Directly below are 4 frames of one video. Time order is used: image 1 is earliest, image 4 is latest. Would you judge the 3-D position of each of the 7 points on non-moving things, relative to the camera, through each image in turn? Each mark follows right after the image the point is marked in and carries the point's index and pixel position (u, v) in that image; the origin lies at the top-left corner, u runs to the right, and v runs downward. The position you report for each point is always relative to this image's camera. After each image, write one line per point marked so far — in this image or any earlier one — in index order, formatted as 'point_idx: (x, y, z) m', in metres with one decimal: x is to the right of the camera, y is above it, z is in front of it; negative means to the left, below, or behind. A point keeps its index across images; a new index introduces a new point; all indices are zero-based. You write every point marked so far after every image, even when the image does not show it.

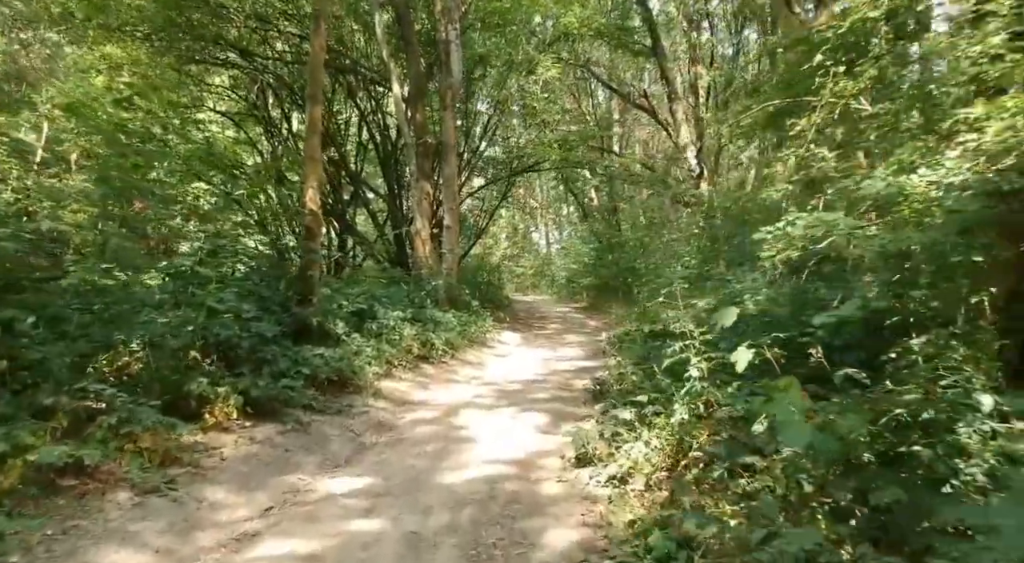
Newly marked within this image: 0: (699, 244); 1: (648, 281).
0: (+4.6, +0.9, +15.5) m
1: (+3.9, 0.0, +18.1) m
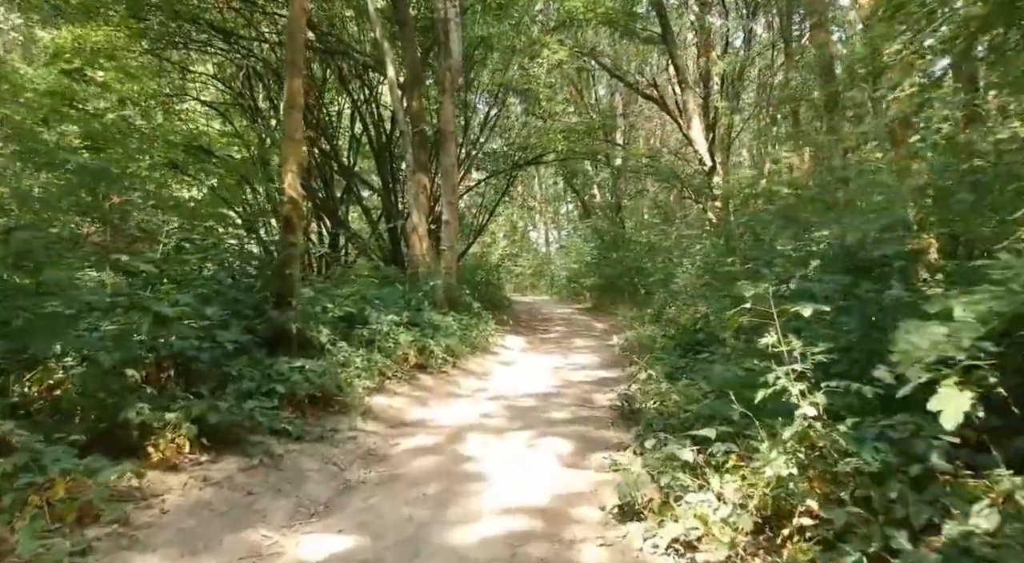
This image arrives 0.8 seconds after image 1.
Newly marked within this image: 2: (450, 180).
0: (+4.6, +0.9, +14.5) m
1: (+4.0, 0.0, +17.0) m
2: (-1.3, +2.1, +12.9) m
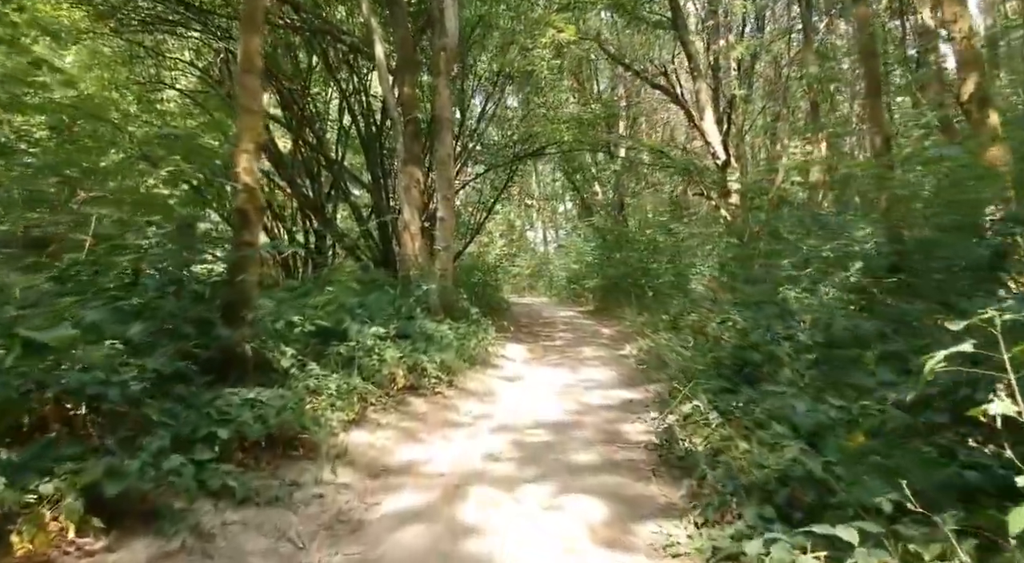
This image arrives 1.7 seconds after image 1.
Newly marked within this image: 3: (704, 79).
0: (+4.7, +0.9, +13.3) m
1: (+4.0, -0.1, +15.8) m
2: (-1.2, +2.0, +11.7) m
3: (+5.1, +5.4, +16.8) m
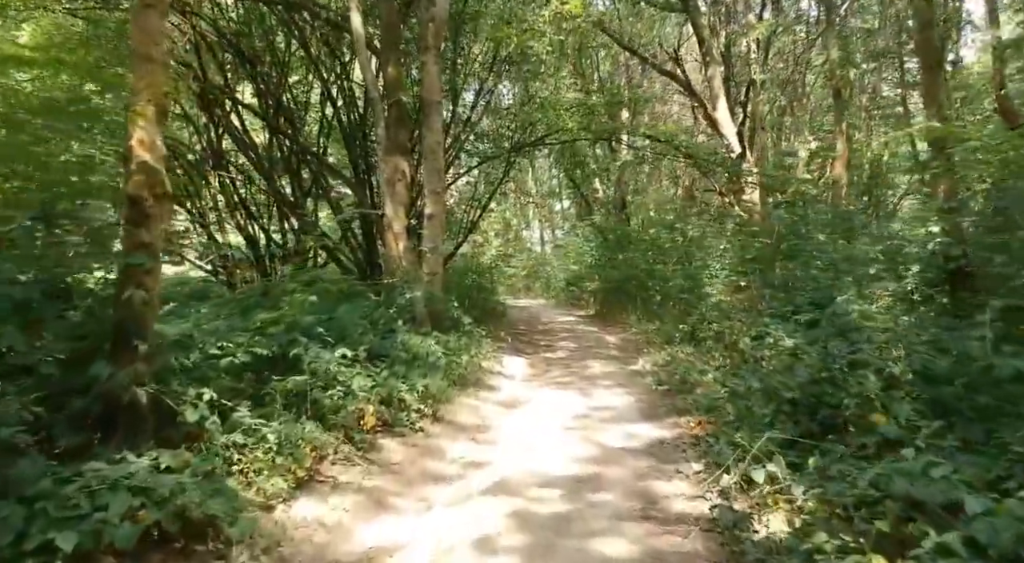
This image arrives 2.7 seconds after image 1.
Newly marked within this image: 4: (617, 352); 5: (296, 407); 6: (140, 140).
0: (+4.6, +0.8, +11.9) m
1: (+3.9, -0.2, +14.5) m
2: (-1.3, +1.9, +10.3) m
3: (+5.1, +5.3, +15.4) m
4: (+2.0, -1.4, +12.3) m
5: (-1.6, -0.9, +4.6) m
6: (-2.1, +0.8, +3.6) m
